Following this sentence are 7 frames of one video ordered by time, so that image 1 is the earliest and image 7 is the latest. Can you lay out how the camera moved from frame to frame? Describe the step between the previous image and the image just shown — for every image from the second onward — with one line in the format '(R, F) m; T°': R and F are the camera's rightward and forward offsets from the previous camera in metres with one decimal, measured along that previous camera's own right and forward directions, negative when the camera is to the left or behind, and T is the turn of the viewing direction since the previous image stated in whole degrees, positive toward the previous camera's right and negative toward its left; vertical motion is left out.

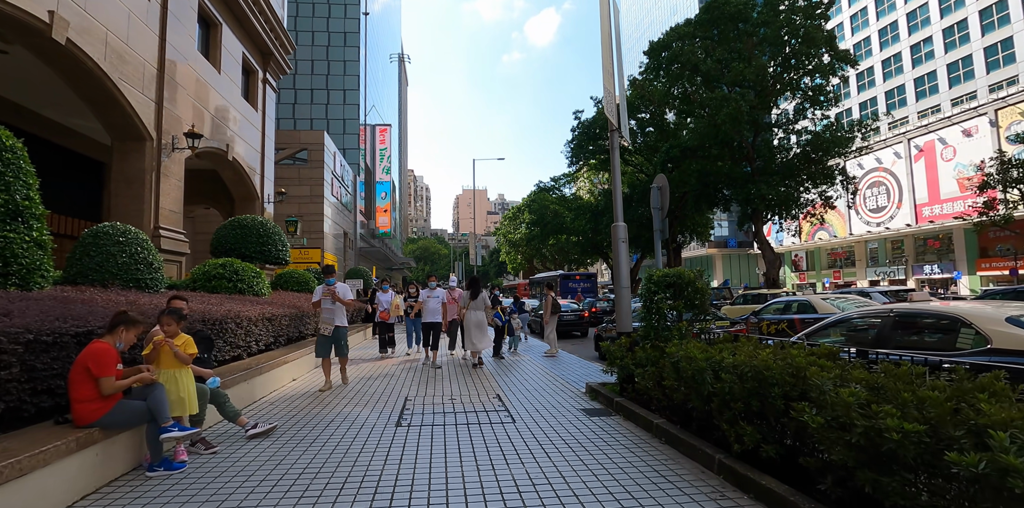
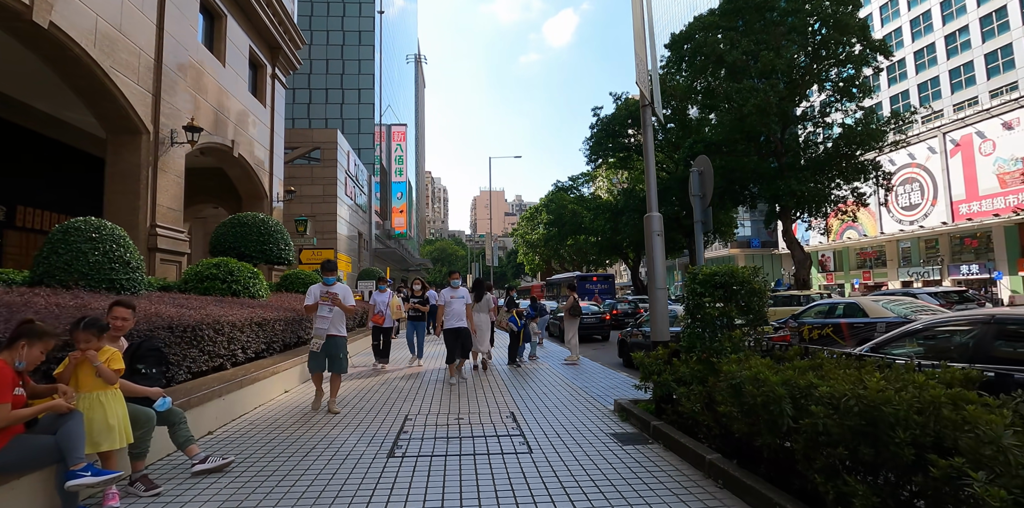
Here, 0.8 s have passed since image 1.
(0.0, +0.9) m; -2°
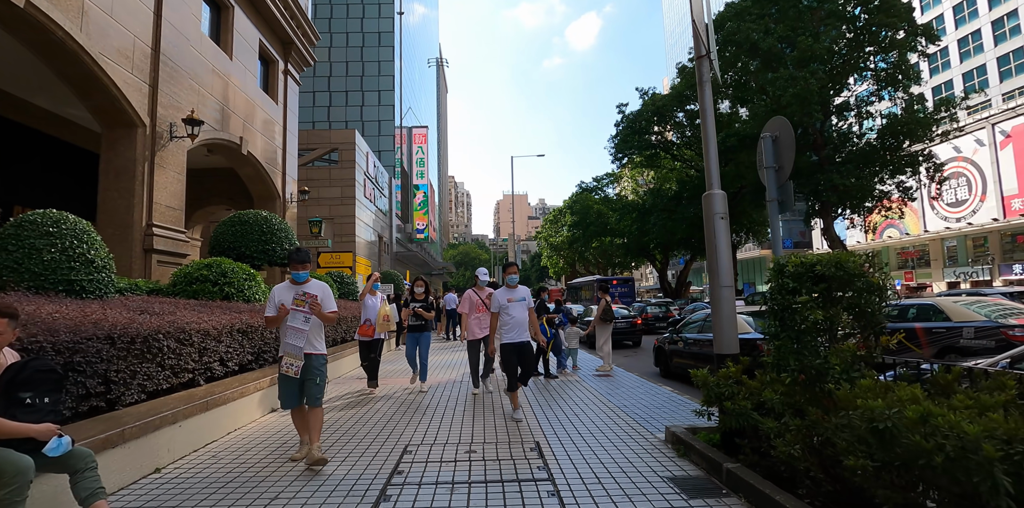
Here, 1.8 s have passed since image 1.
(0.0, +1.2) m; -3°
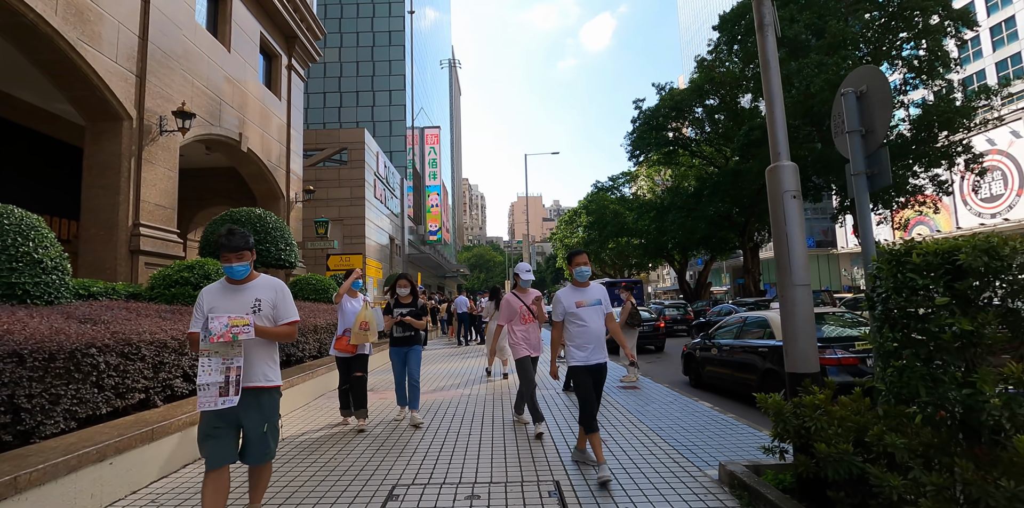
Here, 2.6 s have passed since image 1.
(0.0, +0.9) m; -2°
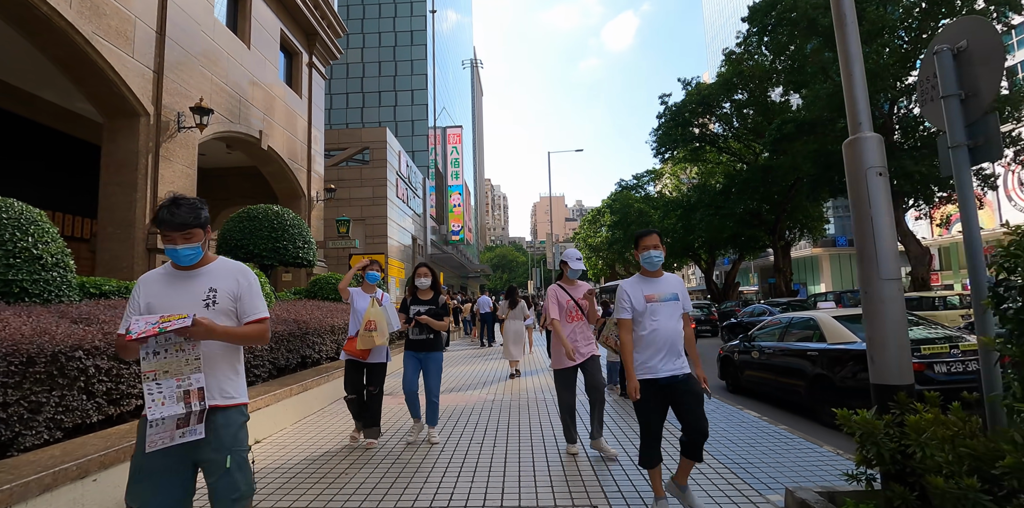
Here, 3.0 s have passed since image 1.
(0.0, +0.5) m; -3°
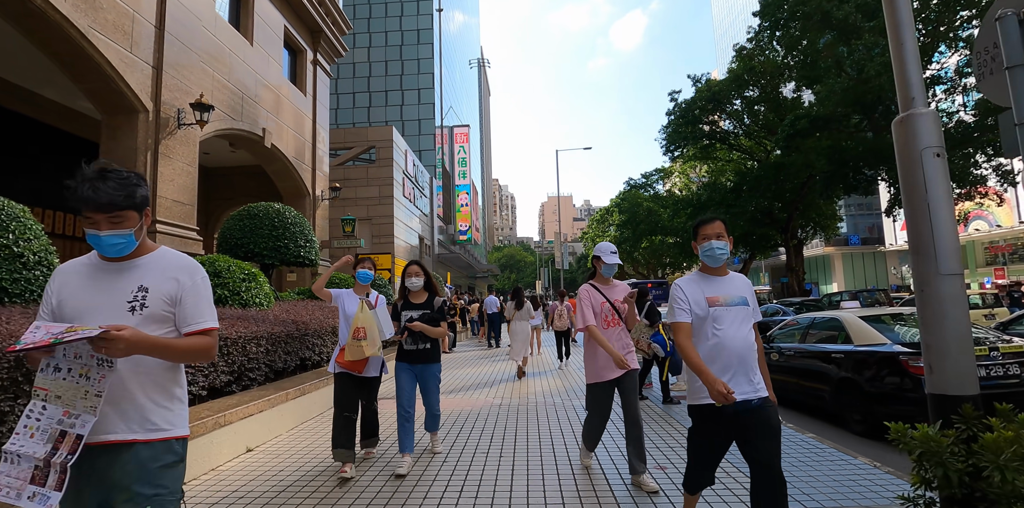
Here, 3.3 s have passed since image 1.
(0.0, +0.3) m; -1°
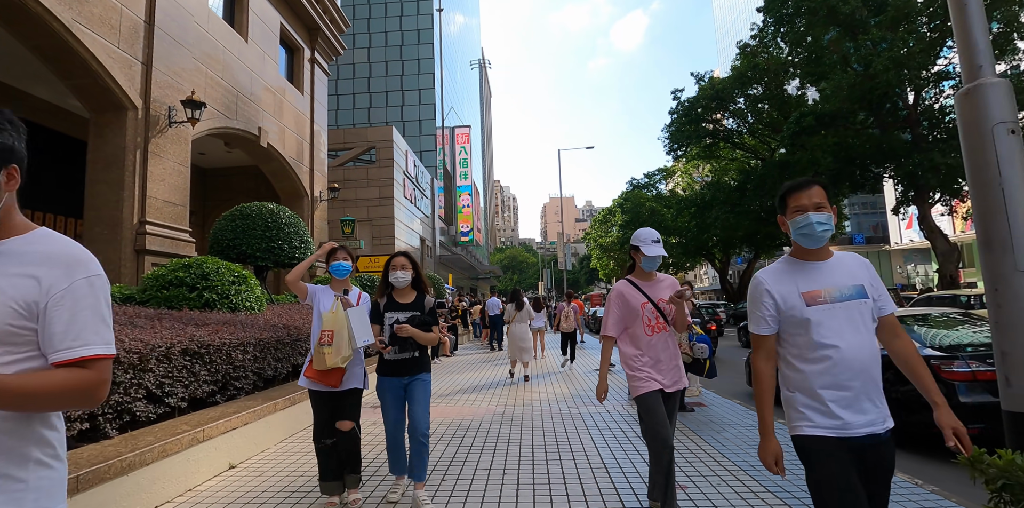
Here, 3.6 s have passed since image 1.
(0.0, +0.4) m; 0°
